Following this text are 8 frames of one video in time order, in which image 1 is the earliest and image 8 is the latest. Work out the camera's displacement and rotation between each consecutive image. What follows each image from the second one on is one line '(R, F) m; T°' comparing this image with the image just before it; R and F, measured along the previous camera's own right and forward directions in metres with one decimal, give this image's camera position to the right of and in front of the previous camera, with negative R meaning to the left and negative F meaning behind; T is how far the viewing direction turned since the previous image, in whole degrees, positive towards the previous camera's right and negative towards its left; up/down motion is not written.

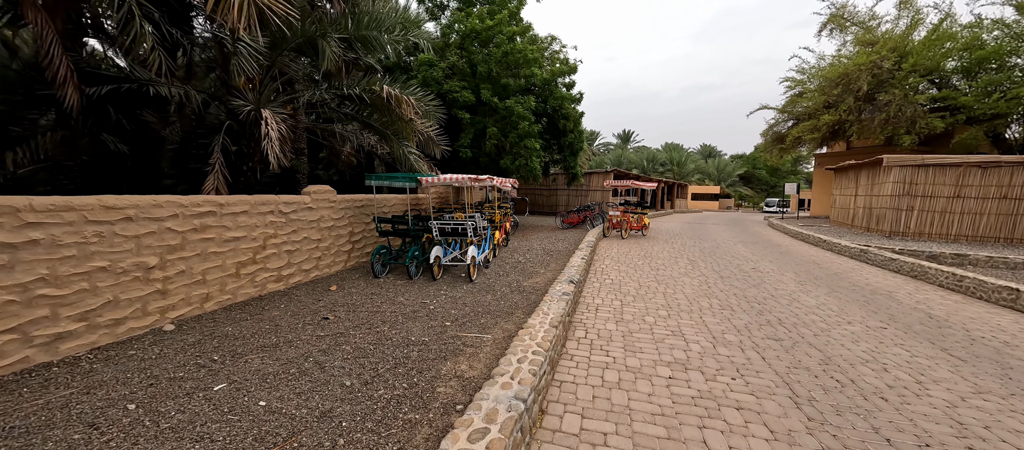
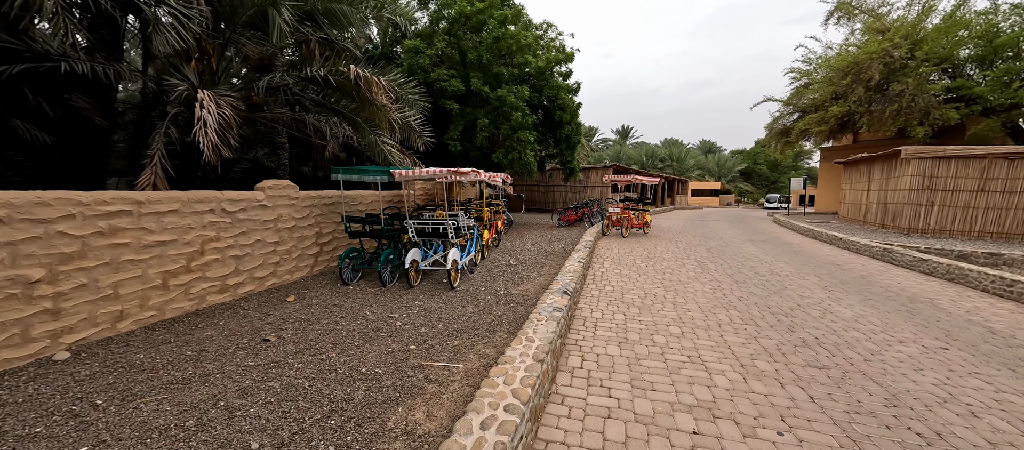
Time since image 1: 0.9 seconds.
(+0.2, +0.7) m; 0°
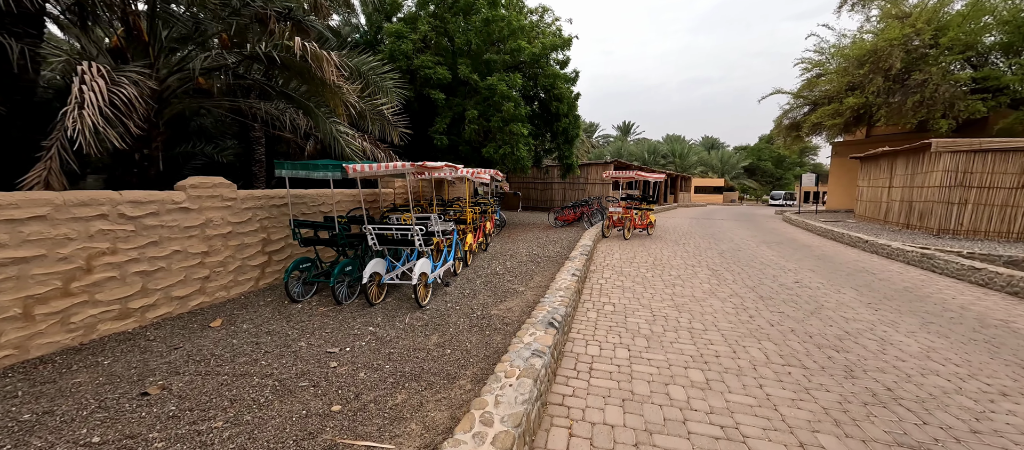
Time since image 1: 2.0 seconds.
(+0.3, +0.9) m; 0°
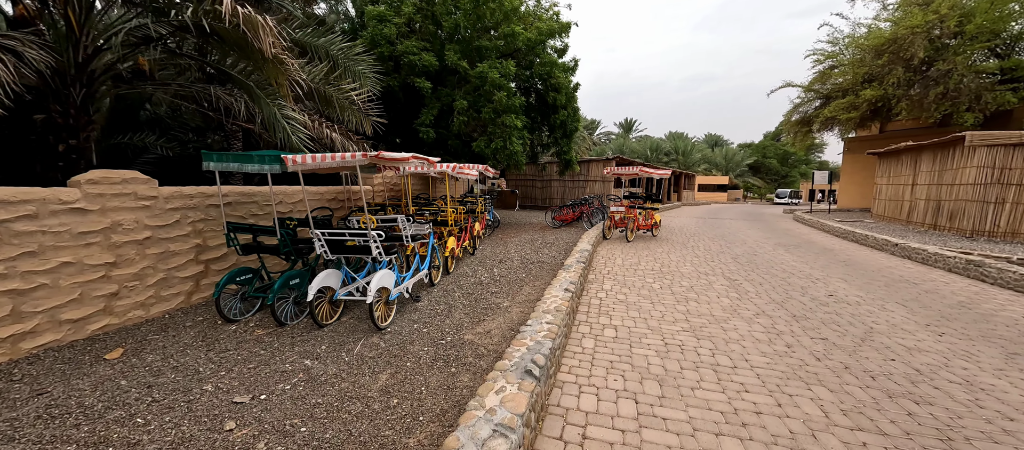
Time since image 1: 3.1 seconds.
(+0.2, +0.8) m; 0°
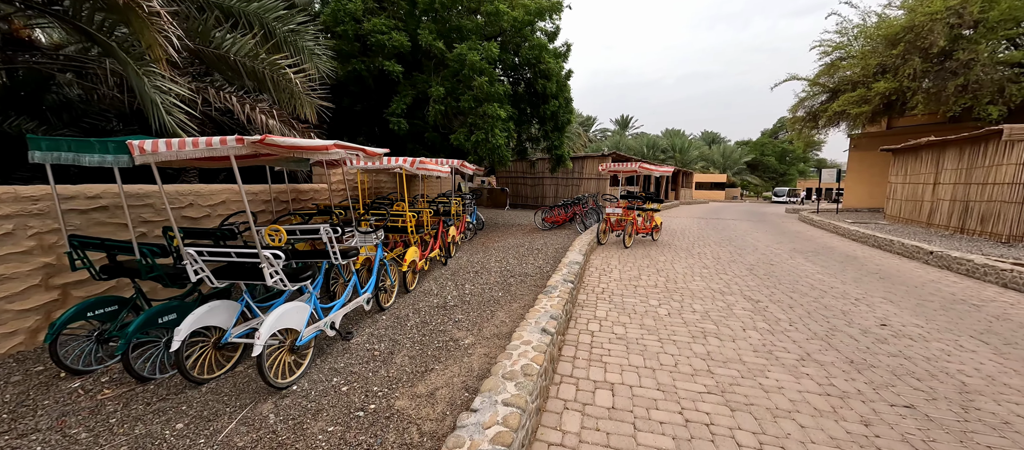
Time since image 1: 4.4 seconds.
(+0.3, +1.0) m; +1°
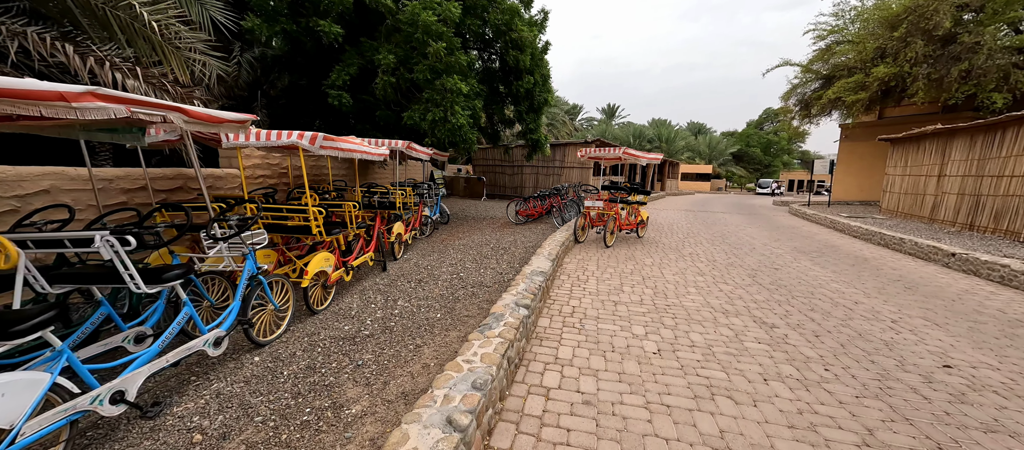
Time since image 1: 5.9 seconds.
(+0.4, +1.1) m; +2°
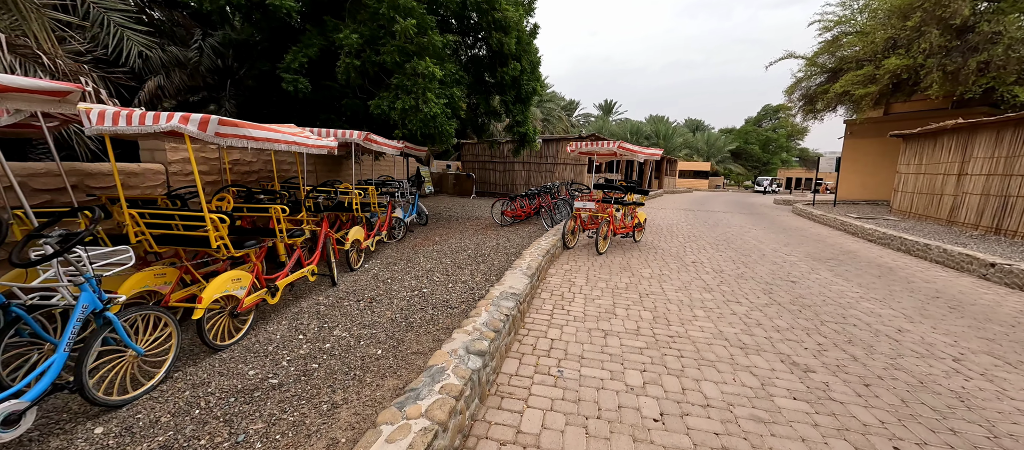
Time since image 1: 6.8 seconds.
(+0.3, +0.8) m; 0°
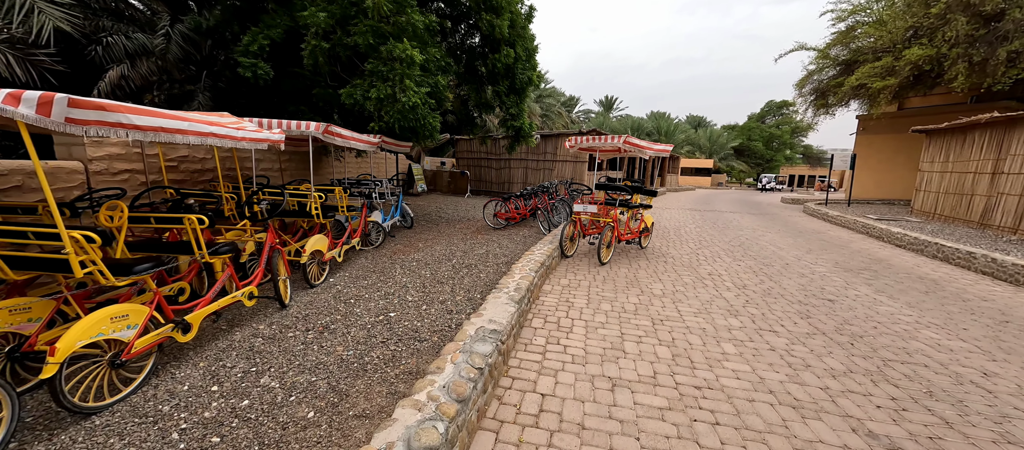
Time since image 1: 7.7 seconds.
(+0.1, +0.7) m; 0°
